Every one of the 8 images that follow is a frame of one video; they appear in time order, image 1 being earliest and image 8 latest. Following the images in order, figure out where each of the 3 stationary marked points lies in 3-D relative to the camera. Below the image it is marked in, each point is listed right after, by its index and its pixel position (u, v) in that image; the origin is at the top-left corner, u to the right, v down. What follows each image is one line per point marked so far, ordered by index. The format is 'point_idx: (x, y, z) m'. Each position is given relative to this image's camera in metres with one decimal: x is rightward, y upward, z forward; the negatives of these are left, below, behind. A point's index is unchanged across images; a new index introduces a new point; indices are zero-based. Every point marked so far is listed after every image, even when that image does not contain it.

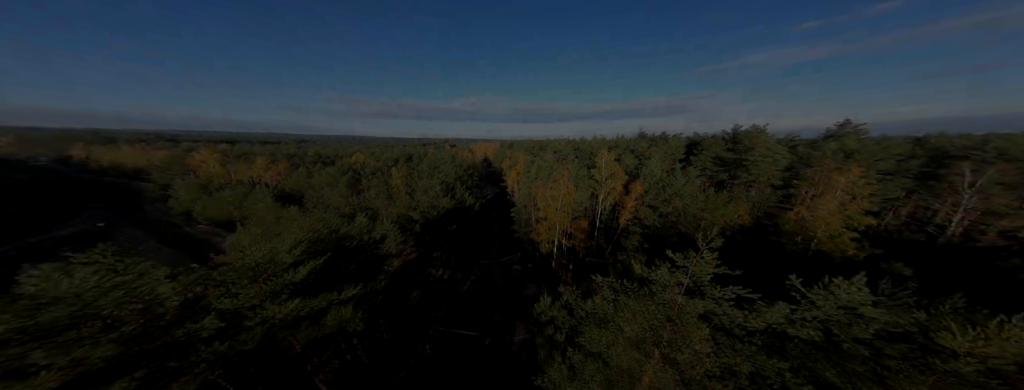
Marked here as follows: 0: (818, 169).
0: (+24.4, +2.1, +19.6) m
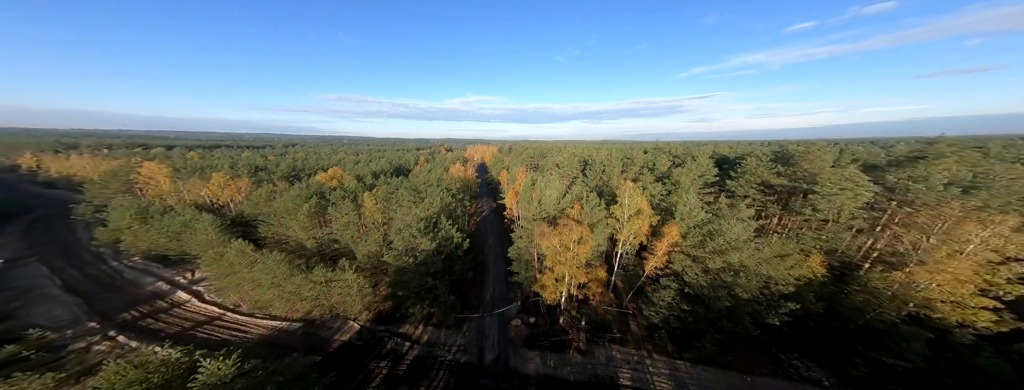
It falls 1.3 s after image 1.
0: (+24.2, -0.9, +14.4) m
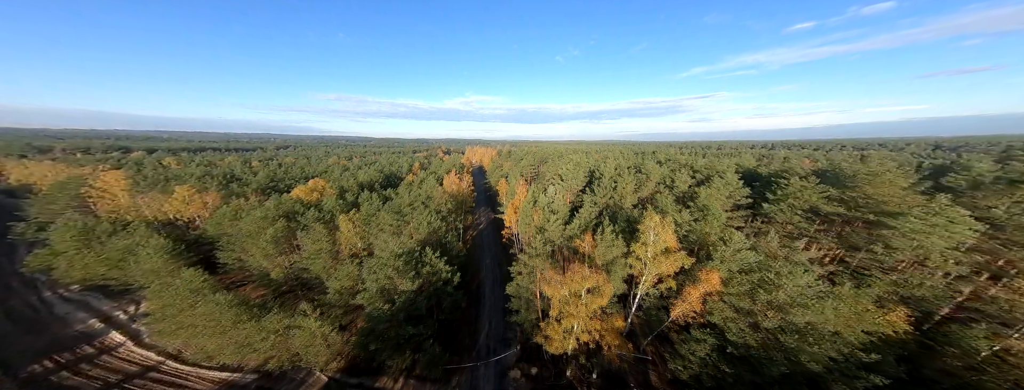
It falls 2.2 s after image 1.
0: (+24.1, -2.9, +11.0) m
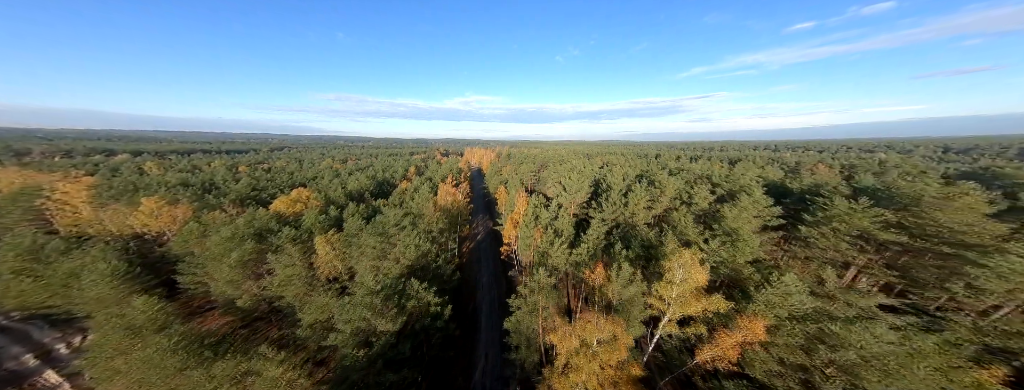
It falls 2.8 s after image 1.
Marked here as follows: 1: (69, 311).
0: (+24.0, -4.3, +8.6) m
1: (-34.4, -9.1, +19.0) m
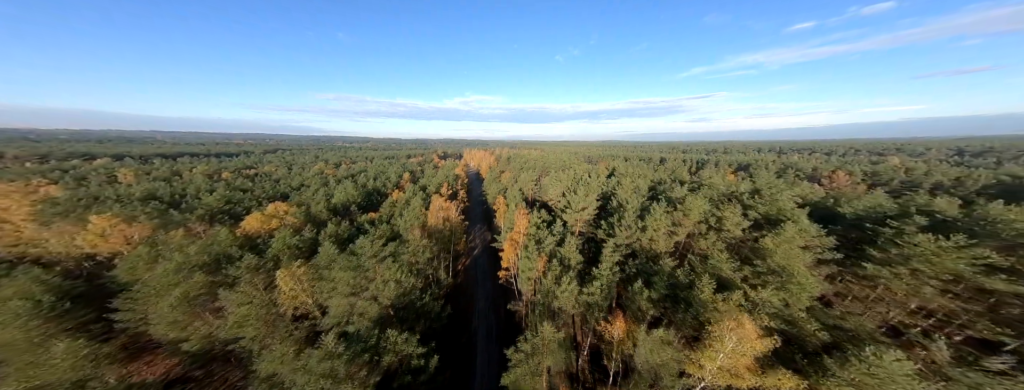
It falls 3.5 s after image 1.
0: (+23.9, -6.0, +5.6) m
1: (-34.4, -10.8, +16.0) m
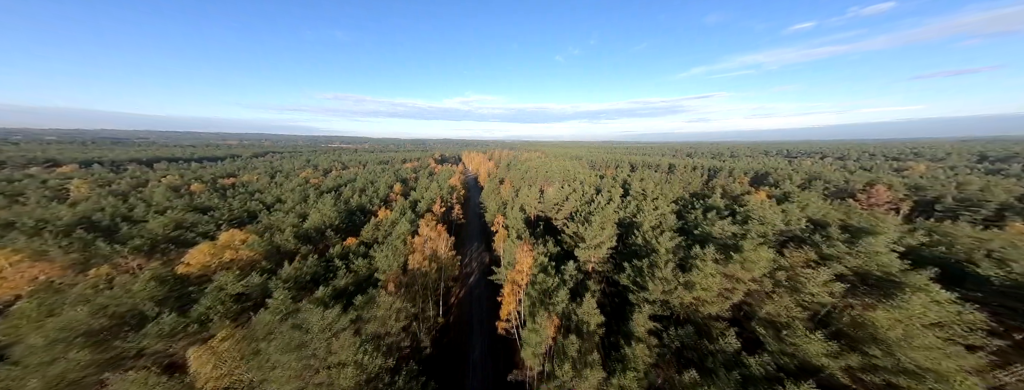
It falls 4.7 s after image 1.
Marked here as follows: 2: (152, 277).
0: (+24.1, -8.7, +1.0) m
1: (-34.3, -13.5, +11.3) m
2: (-27.6, -6.1, +18.6) m
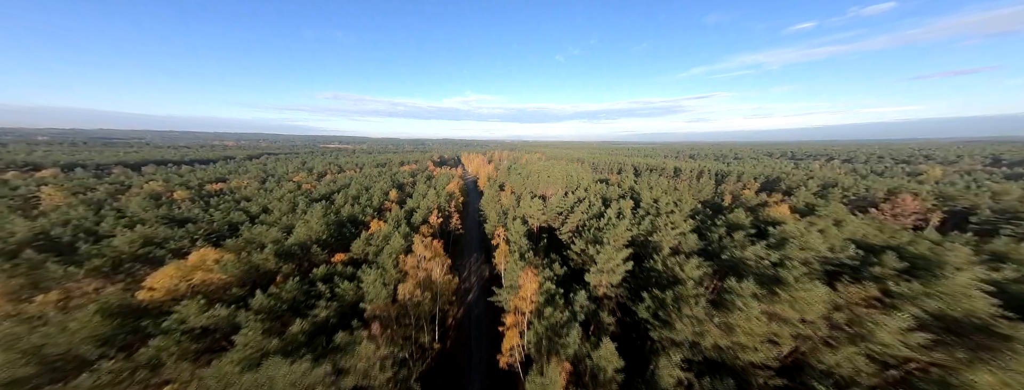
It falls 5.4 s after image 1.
0: (+24.4, -10.1, -1.4) m
1: (-34.0, -14.9, +8.9) m
2: (-27.3, -7.5, +16.2) m
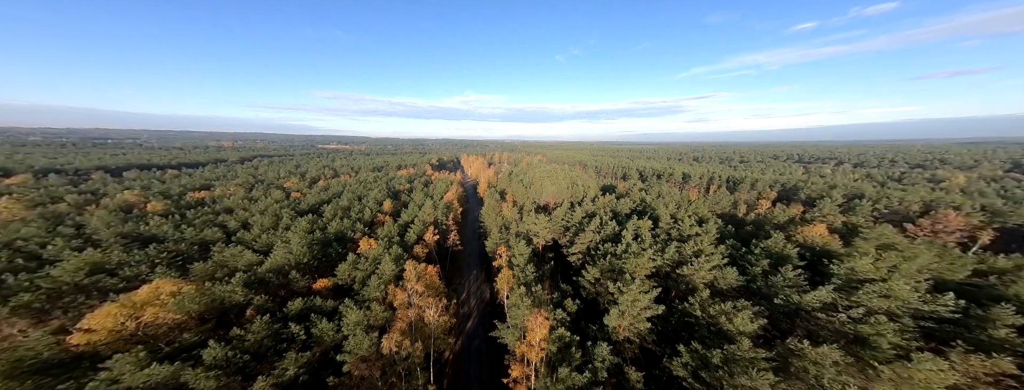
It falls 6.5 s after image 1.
0: (+24.9, -12.1, -4.5) m
1: (-33.5, -16.7, +5.7) m
2: (-26.9, -9.3, +13.0) m
